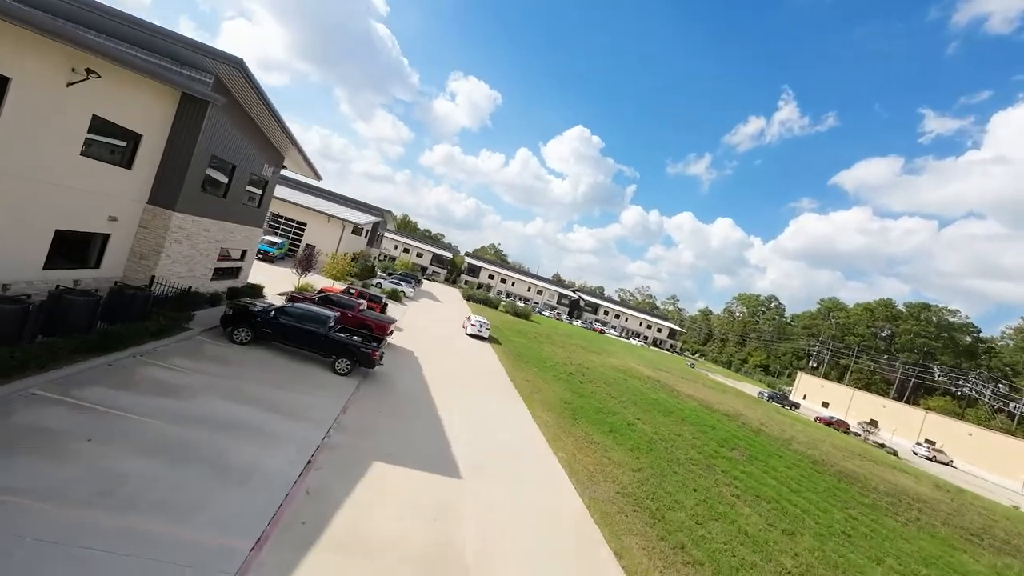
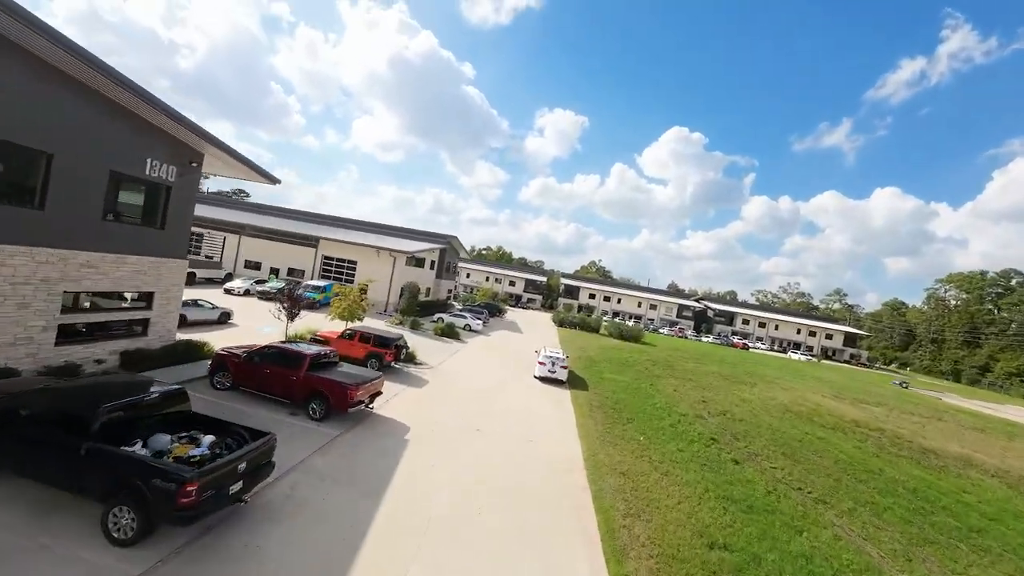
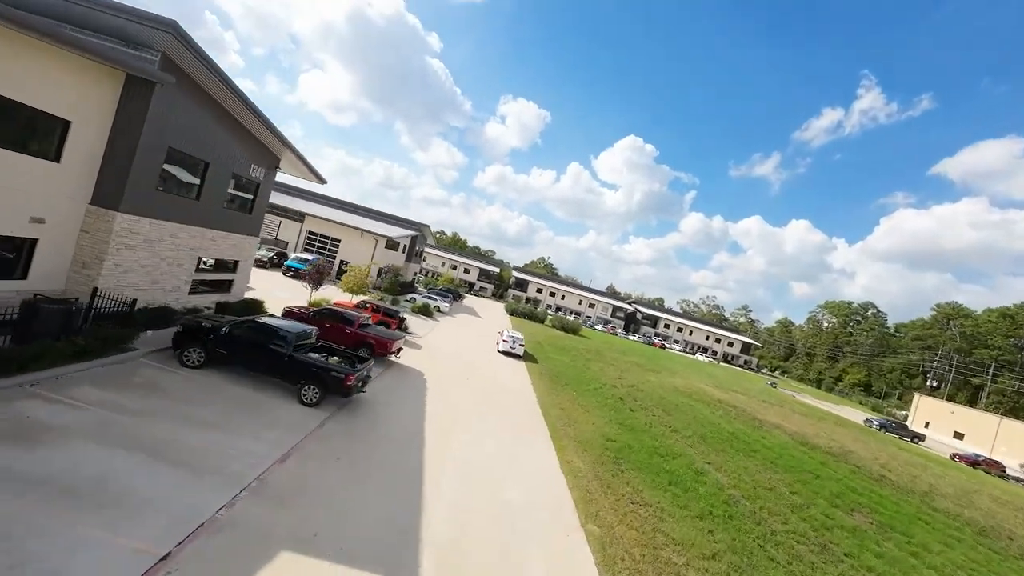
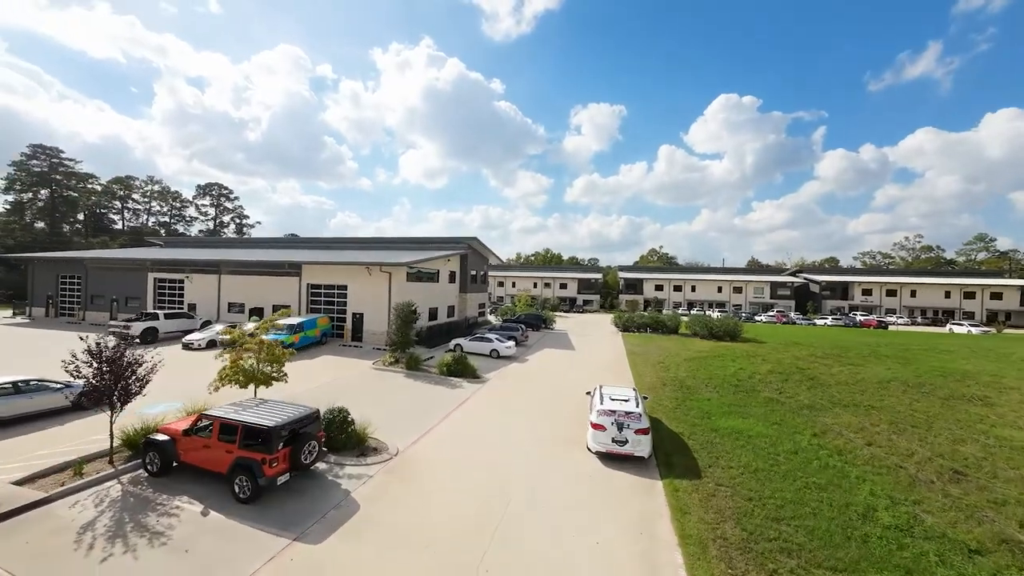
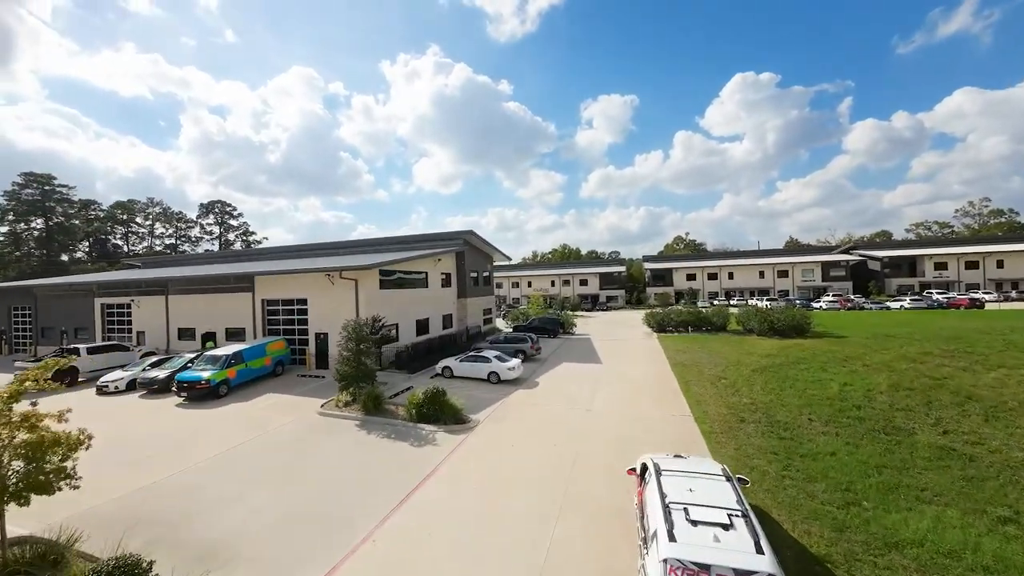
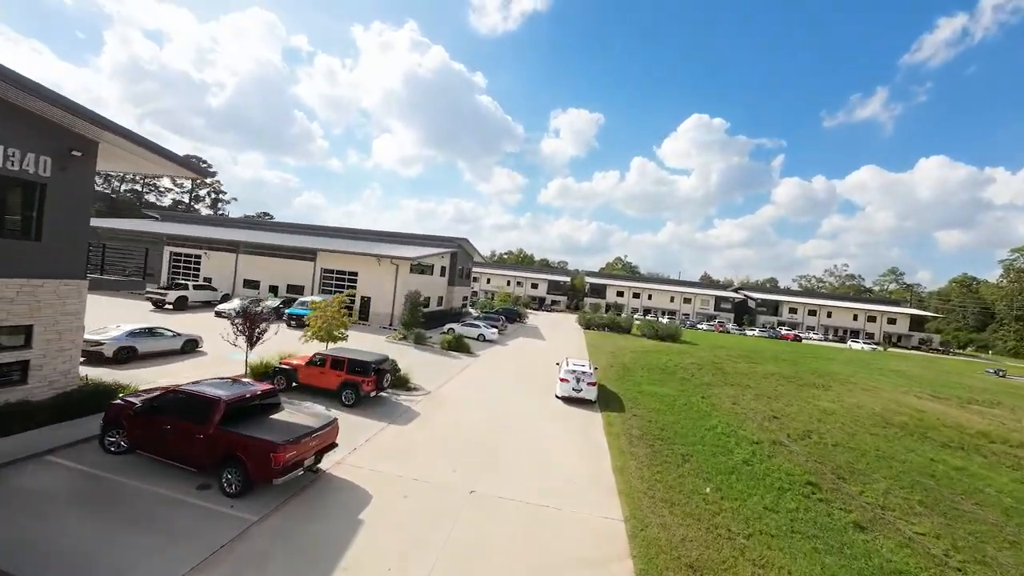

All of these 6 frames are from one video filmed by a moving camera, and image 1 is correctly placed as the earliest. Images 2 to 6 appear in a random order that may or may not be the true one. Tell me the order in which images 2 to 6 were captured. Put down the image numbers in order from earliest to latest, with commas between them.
3, 2, 6, 4, 5
